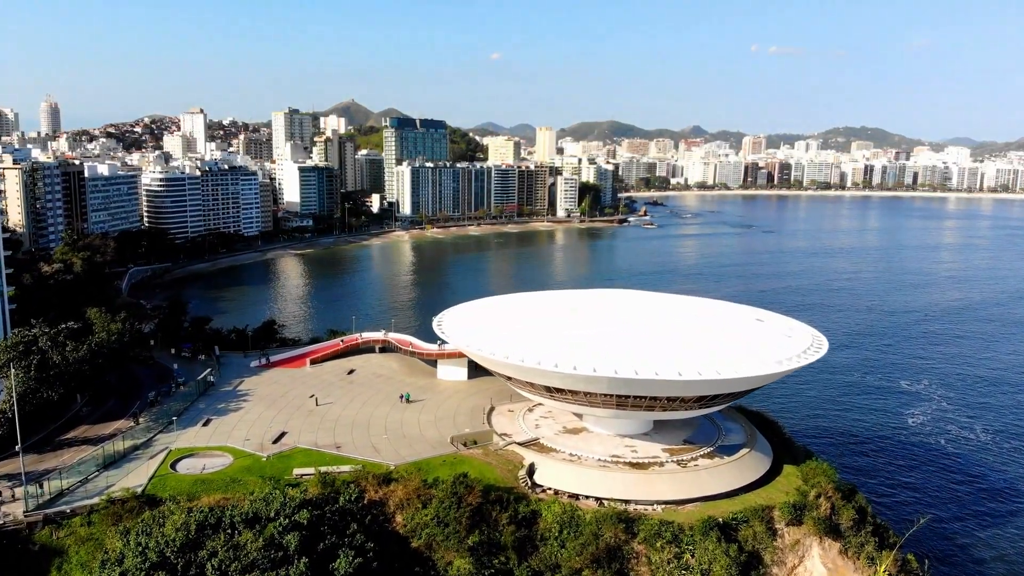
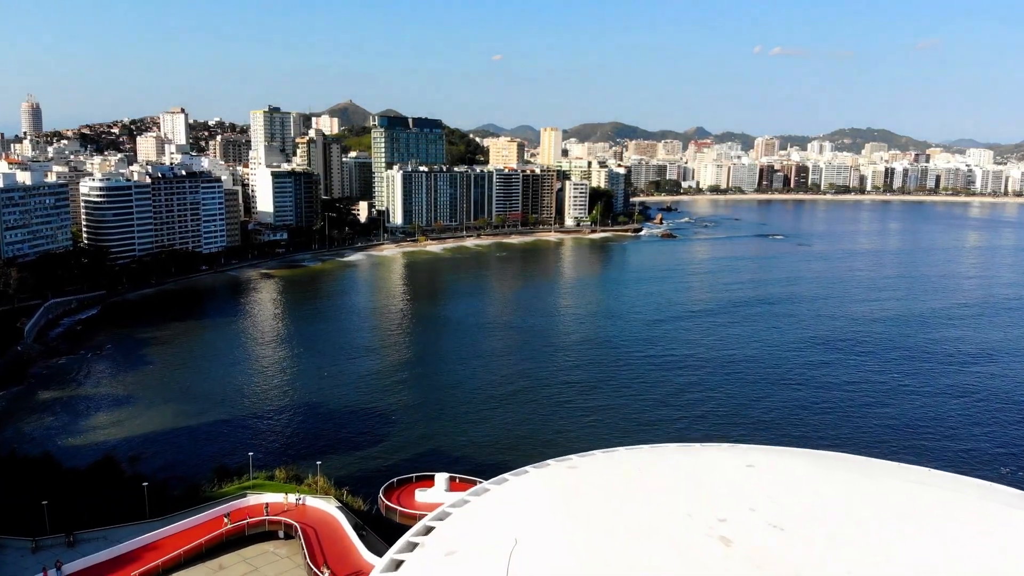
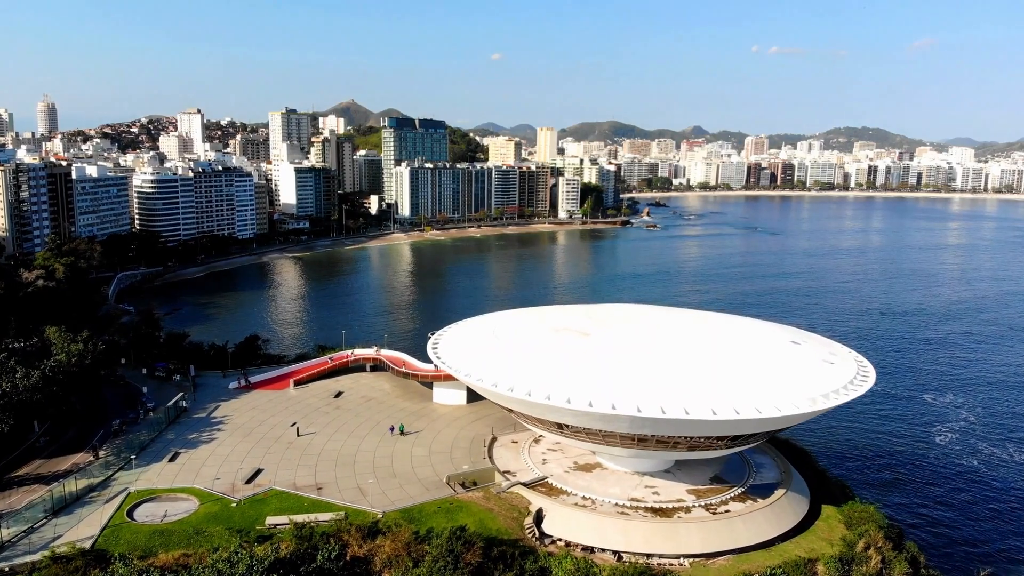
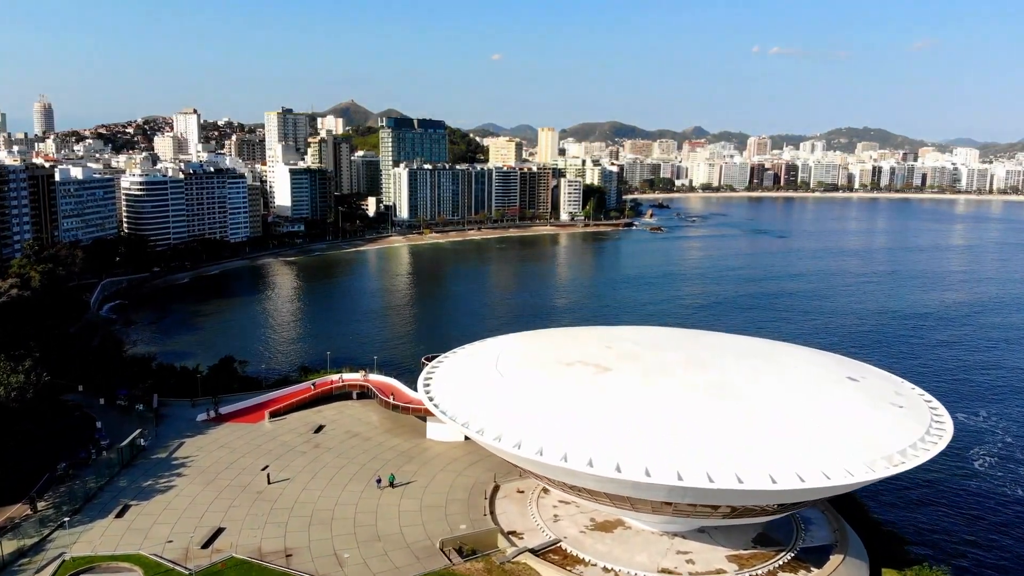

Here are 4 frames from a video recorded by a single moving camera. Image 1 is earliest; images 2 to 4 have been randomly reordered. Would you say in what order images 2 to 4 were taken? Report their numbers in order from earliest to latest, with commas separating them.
3, 4, 2
